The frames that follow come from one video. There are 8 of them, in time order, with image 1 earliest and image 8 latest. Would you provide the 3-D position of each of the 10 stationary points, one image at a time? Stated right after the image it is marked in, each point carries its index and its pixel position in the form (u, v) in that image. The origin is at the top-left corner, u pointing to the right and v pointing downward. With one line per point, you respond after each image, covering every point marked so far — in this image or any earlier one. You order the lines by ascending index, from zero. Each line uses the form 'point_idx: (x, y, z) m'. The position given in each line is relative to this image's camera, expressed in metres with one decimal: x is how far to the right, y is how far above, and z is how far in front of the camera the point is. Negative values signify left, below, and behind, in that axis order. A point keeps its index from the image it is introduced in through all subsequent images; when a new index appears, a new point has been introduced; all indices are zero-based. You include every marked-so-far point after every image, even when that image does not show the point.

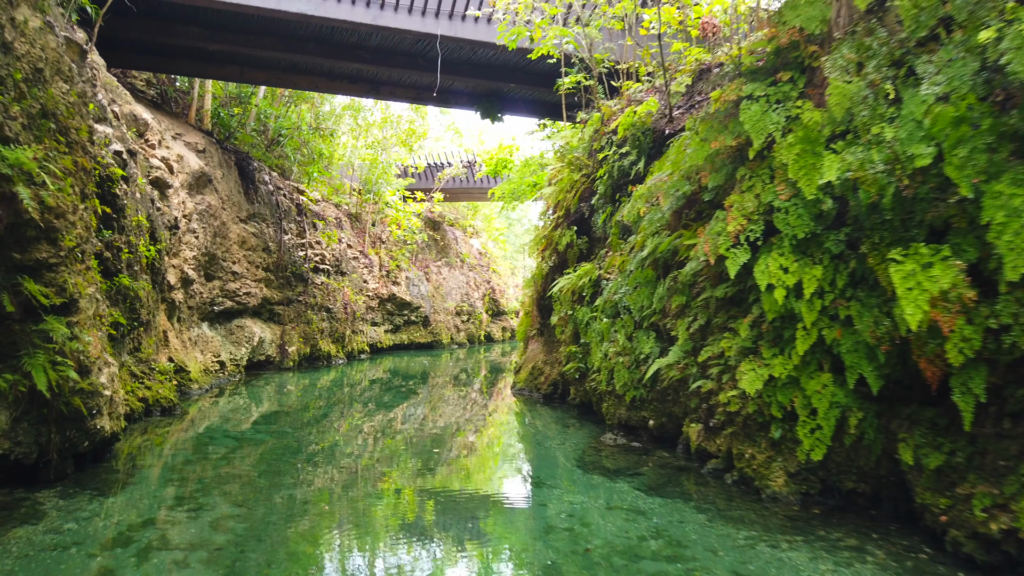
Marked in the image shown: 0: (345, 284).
0: (-2.6, +0.1, +11.8) m
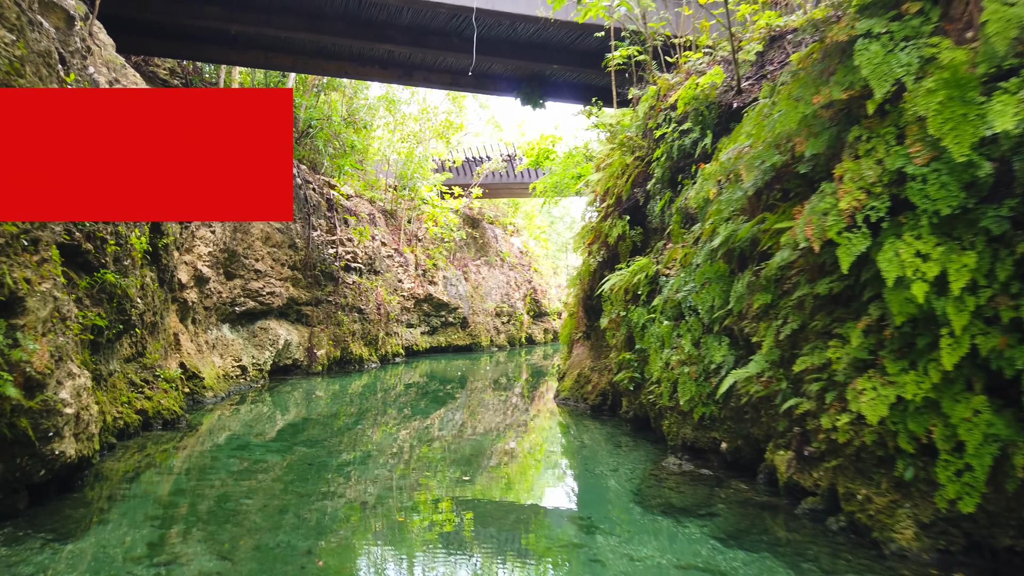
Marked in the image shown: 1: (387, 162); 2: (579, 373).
0: (-2.0, +0.1, +11.2) m
1: (-2.1, +2.1, +12.9) m
2: (+0.6, -0.8, +6.8) m
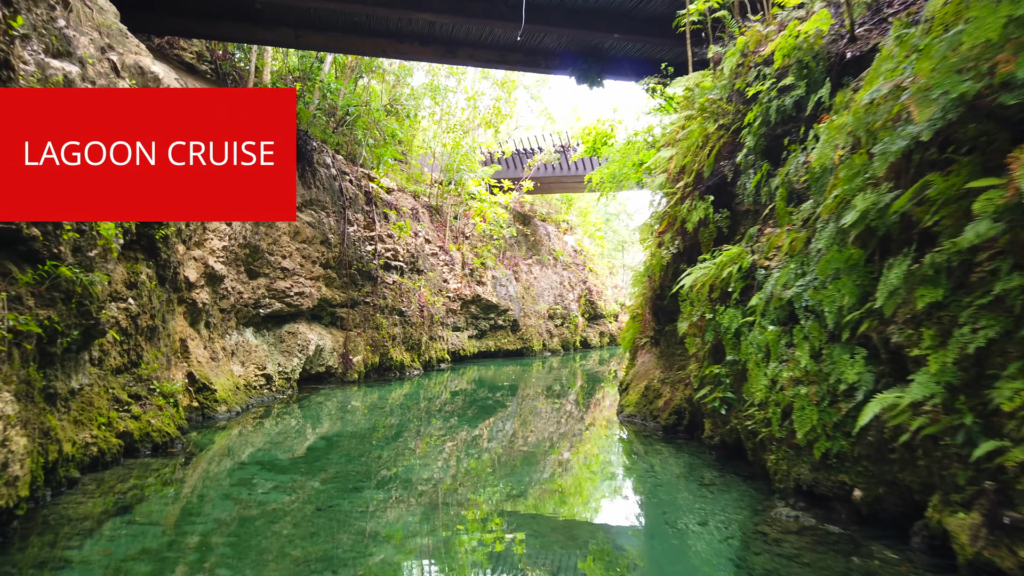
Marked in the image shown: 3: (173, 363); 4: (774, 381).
0: (-1.2, +0.1, +10.4) m
1: (-1.2, +2.1, +12.1) m
2: (+1.0, -0.8, +5.8) m
3: (-2.3, -0.5, +5.0) m
4: (+1.2, -0.4, +3.4) m
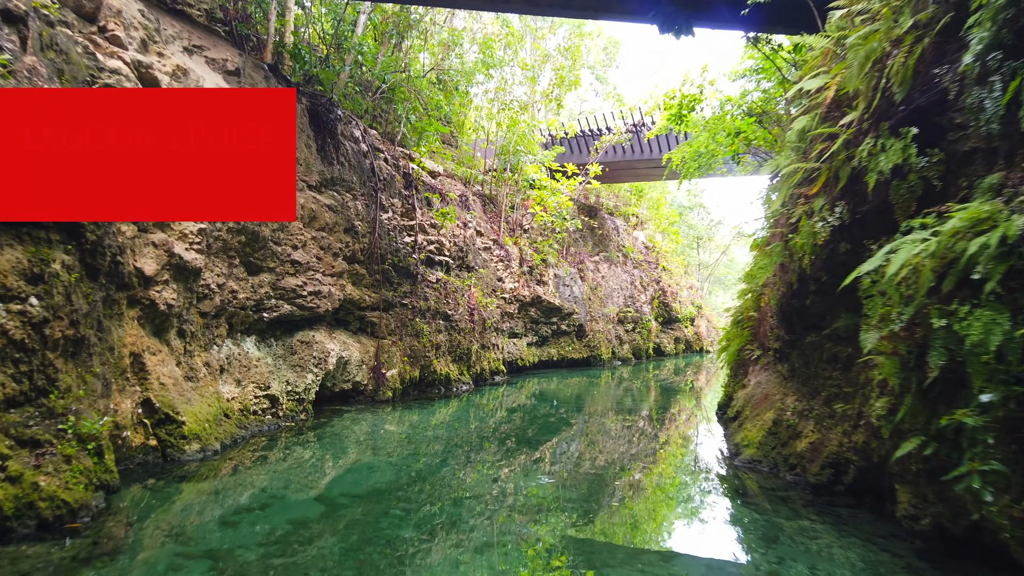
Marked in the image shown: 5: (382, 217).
0: (-0.5, +0.1, +8.9) m
1: (-0.3, +2.1, +10.6) m
2: (+1.4, -0.7, +4.1) m
3: (-1.9, -0.5, +3.6) m
4: (+1.4, -0.4, +1.7) m
5: (-1.2, +0.7, +7.0) m
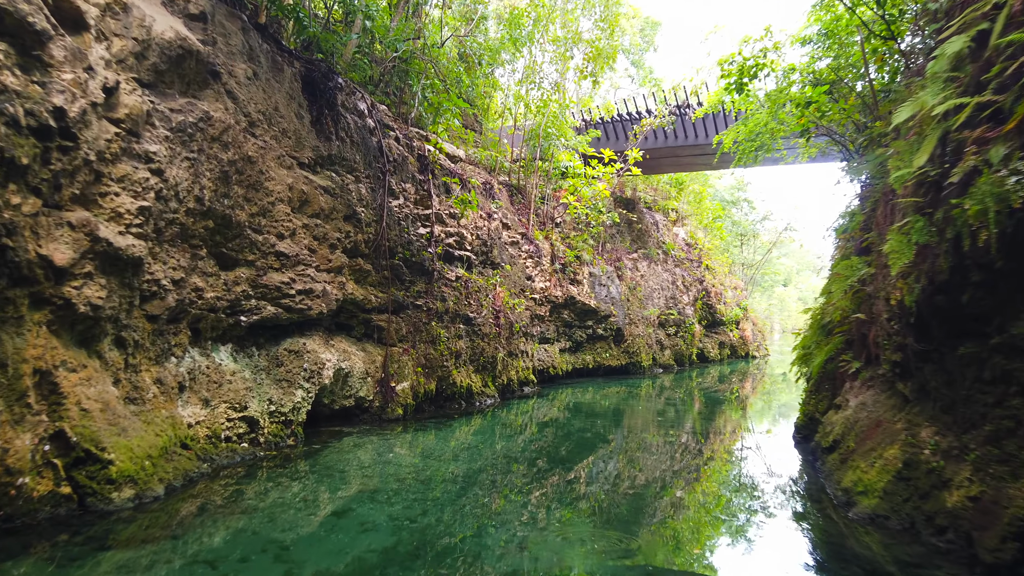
0: (-0.1, +0.1, +7.9) m
1: (0.0, +2.1, +9.6) m
2: (+1.6, -0.7, +3.0) m
3: (-1.8, -0.5, +2.7) m
4: (+1.4, -0.3, +0.6) m
5: (-1.0, +0.7, +6.0) m
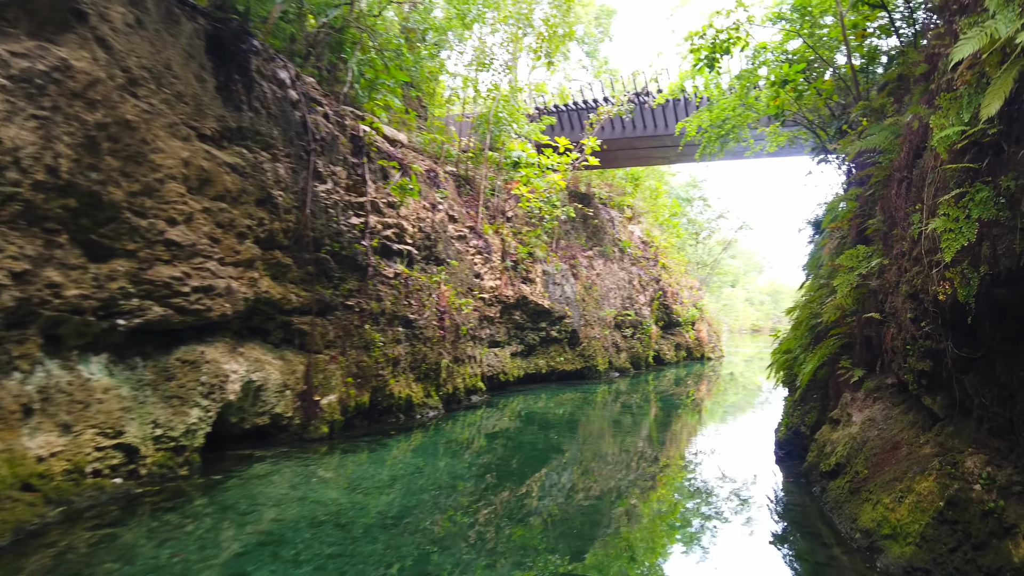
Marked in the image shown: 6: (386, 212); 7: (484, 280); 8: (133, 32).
0: (-0.7, +0.1, +7.1) m
1: (-0.6, +2.1, +8.9) m
2: (+1.4, -0.7, +2.4) m
3: (-1.9, -0.4, +1.8) m
4: (+1.4, -0.3, 0.0) m
5: (-1.3, +0.7, +5.2) m
6: (-1.0, +0.6, +6.2) m
7: (-0.3, +0.1, +8.4) m
8: (-1.8, +1.2, +3.7) m
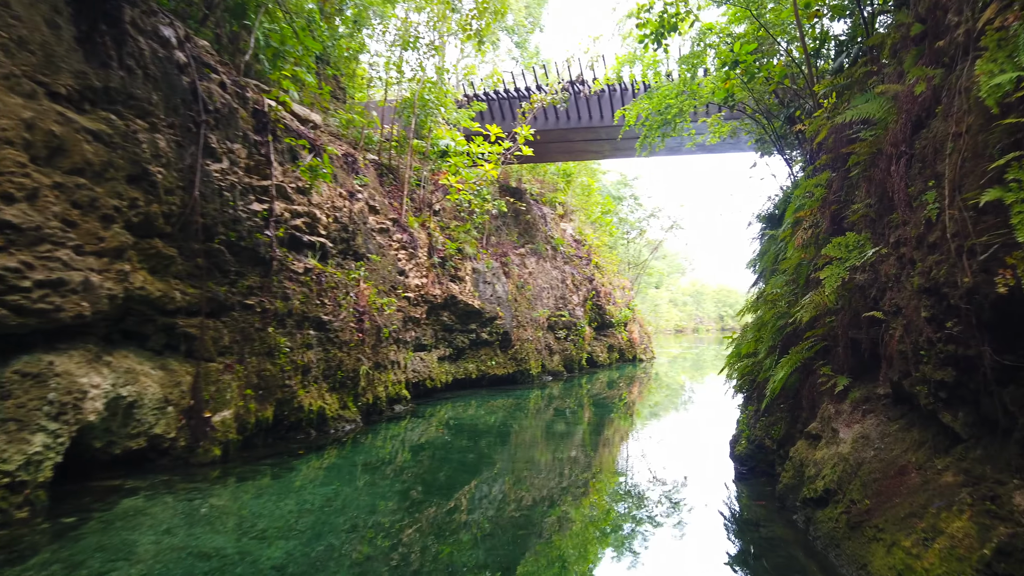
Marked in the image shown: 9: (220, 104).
0: (-1.3, +0.1, +6.4) m
1: (-1.4, +2.1, +8.1) m
2: (+1.2, -0.6, +1.9) m
3: (-2.0, -0.4, +1.0) m
4: (+1.5, -0.3, -0.5) m
5: (-1.8, +0.7, +4.4) m
6: (-1.6, +0.6, +5.4) m
7: (-1.0, +0.1, +7.7) m
8: (-2.1, +1.3, +2.9) m
9: (-1.8, +1.1, +4.7) m
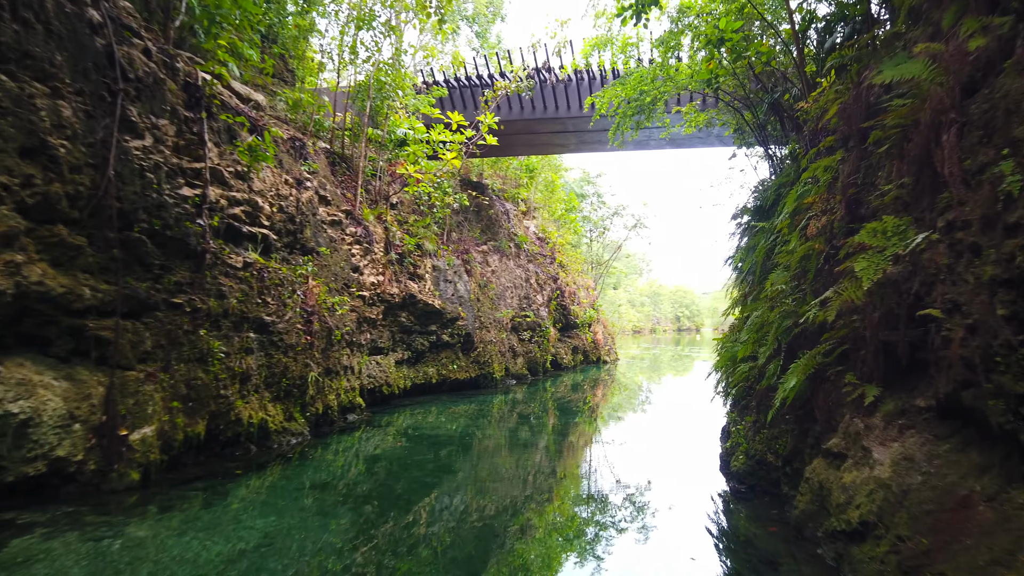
0: (-1.5, +0.1, +5.8) m
1: (-1.7, +2.1, +7.6) m
2: (+1.2, -0.6, +1.5) m
3: (-2.0, -0.4, +0.4) m
4: (+1.6, -0.2, -0.9) m
5: (-1.9, +0.7, +3.8) m
6: (-1.8, +0.7, +4.8) m
7: (-1.4, +0.1, +7.1) m
8: (-2.2, +1.3, +2.2) m
9: (-2.0, +1.2, +4.1) m
